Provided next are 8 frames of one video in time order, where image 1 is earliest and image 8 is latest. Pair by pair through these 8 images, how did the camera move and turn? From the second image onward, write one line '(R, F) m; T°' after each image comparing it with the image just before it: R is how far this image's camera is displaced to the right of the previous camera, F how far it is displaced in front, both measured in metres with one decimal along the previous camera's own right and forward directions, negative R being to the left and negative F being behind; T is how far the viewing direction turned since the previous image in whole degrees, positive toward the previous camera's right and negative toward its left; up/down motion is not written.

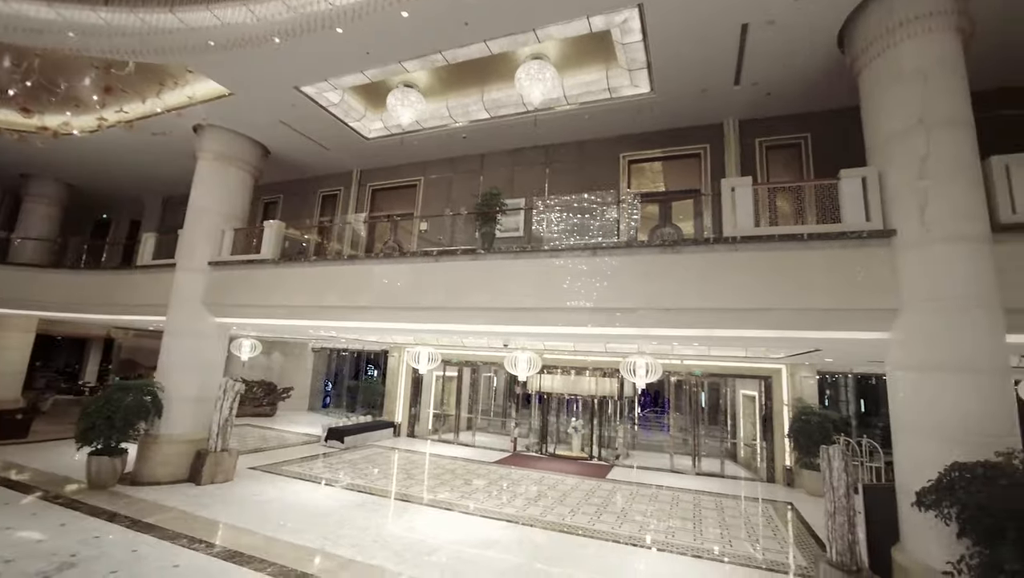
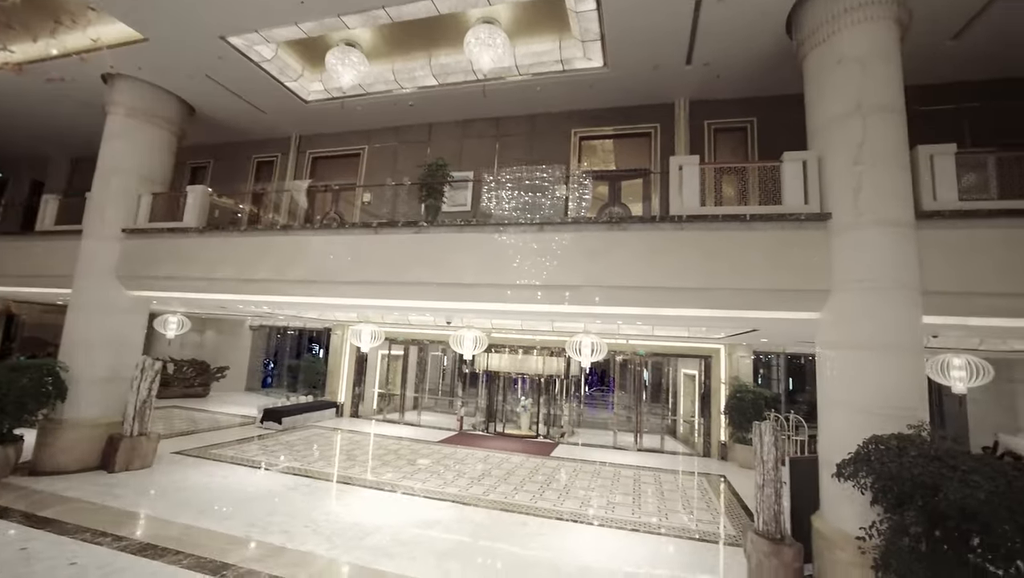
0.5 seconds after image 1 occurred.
(+0.1, +0.2) m; +6°
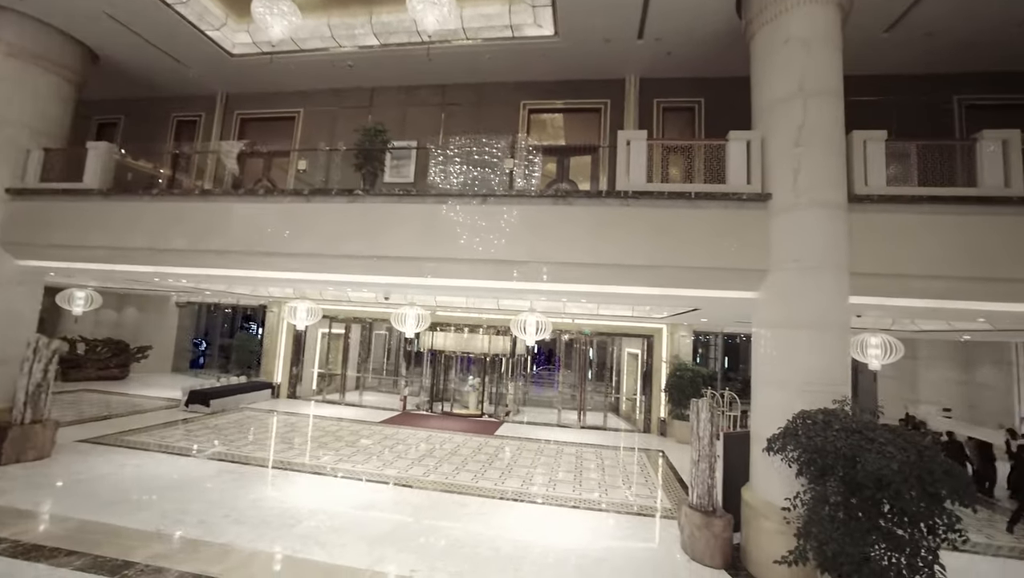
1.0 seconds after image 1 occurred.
(+0.1, +0.2) m; +6°
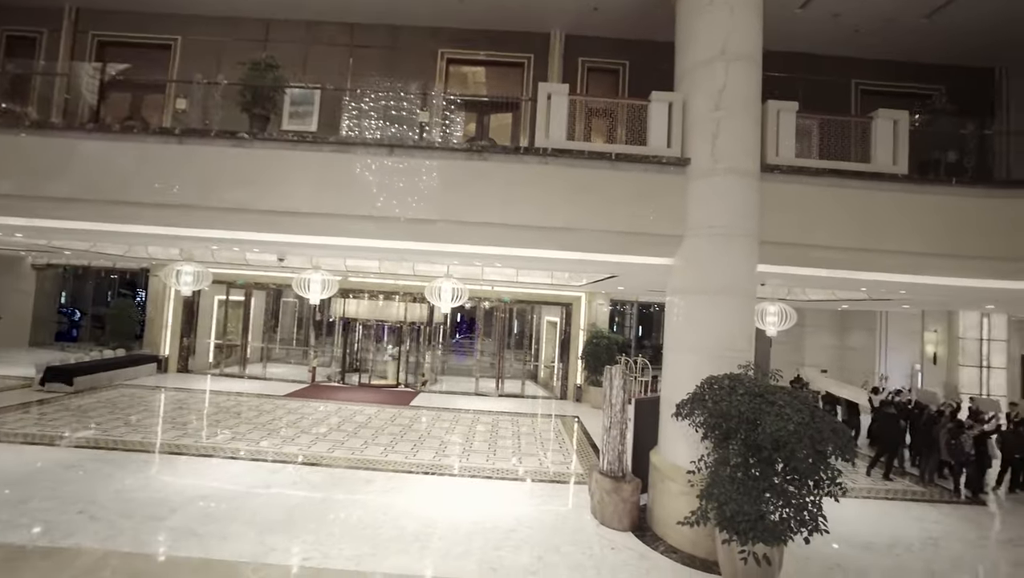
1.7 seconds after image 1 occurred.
(+0.2, +0.4) m; +9°
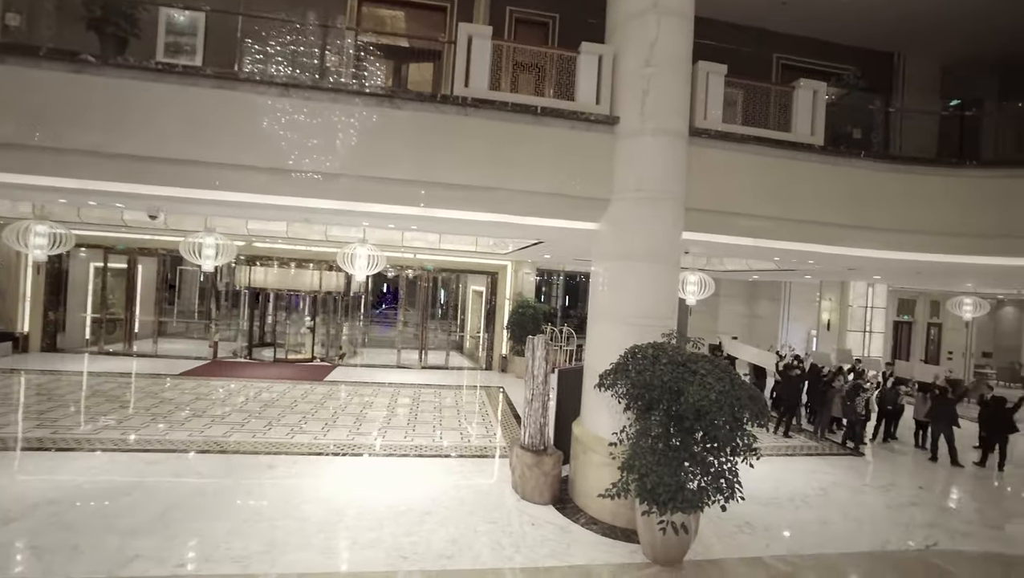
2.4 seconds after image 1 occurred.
(+0.1, +0.4) m; +9°
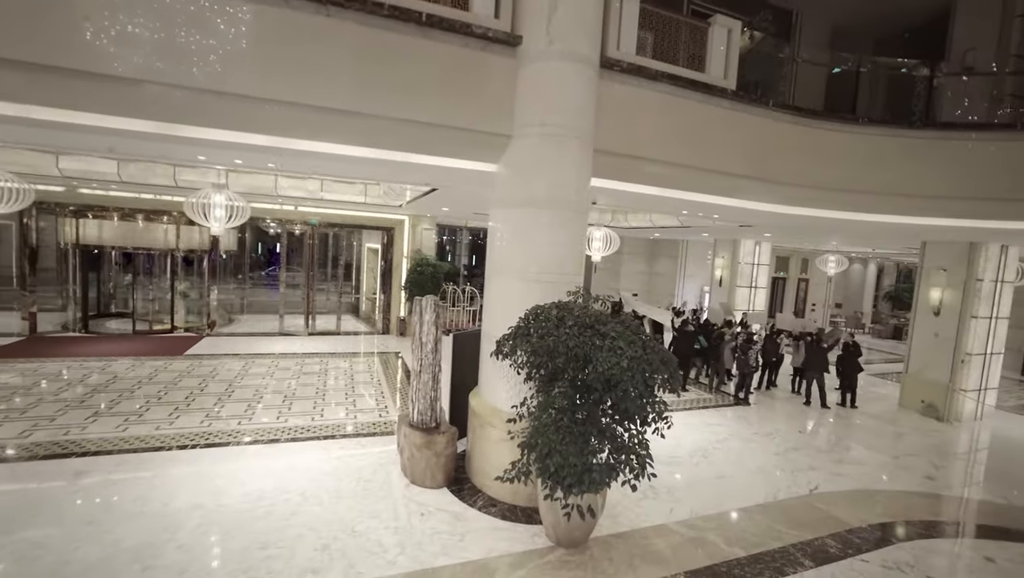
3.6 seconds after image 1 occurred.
(+0.2, +0.7) m; +11°
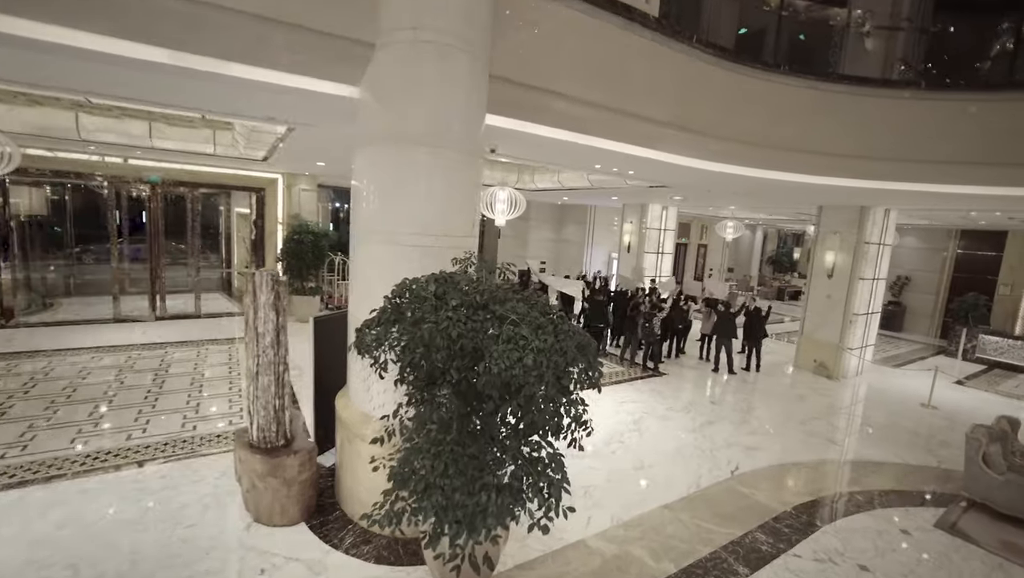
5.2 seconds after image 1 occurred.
(+0.3, +1.0) m; +11°
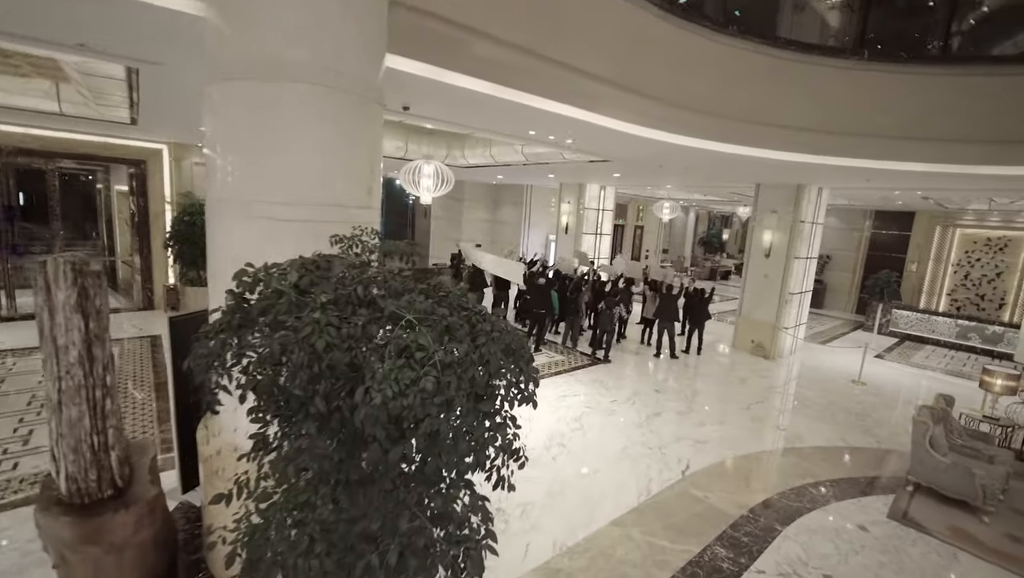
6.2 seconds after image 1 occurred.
(+0.2, +0.7) m; +7°
